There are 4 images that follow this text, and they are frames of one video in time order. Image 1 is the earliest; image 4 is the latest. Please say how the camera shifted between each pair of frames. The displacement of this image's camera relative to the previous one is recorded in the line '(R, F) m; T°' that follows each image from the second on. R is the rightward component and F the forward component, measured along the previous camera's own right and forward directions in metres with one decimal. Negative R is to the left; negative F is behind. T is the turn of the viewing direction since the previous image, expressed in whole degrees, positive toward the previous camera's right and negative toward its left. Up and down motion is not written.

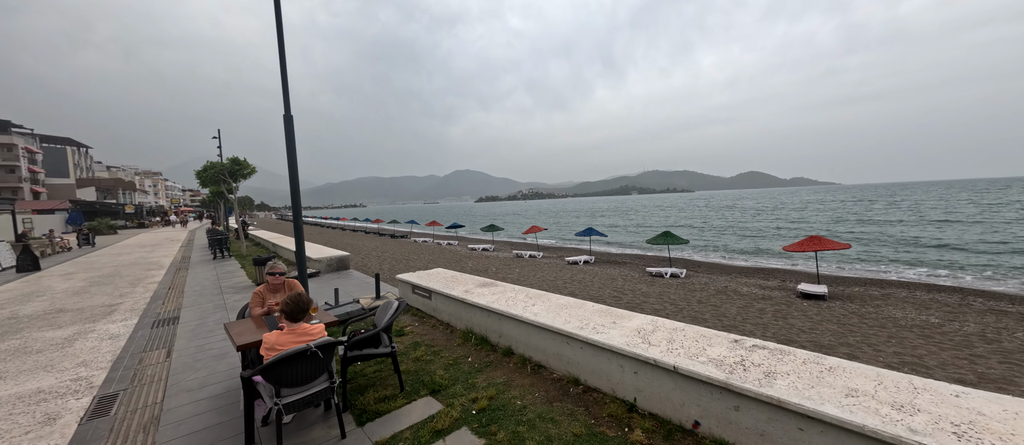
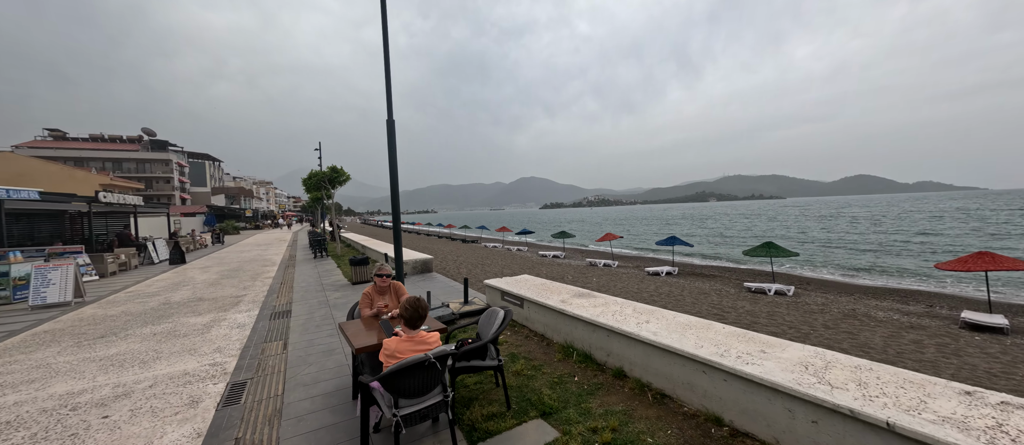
(-0.7, +0.4) m; -10°
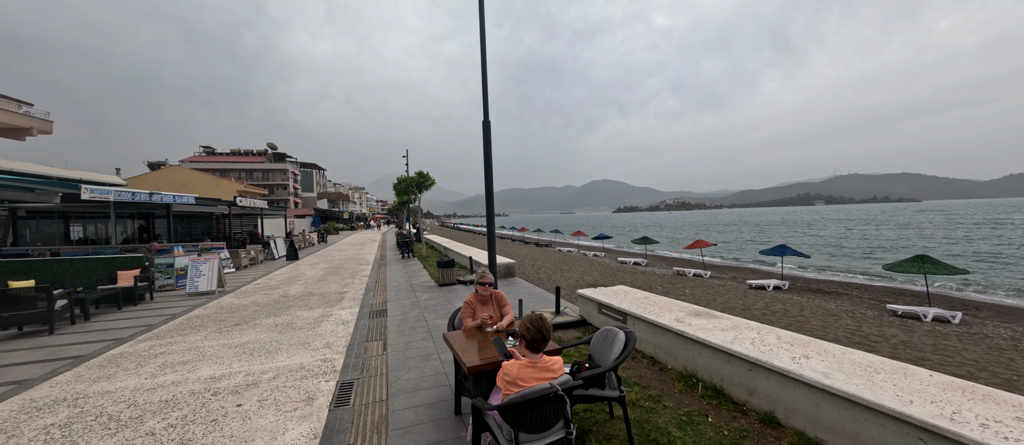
(-0.6, +0.4) m; -11°
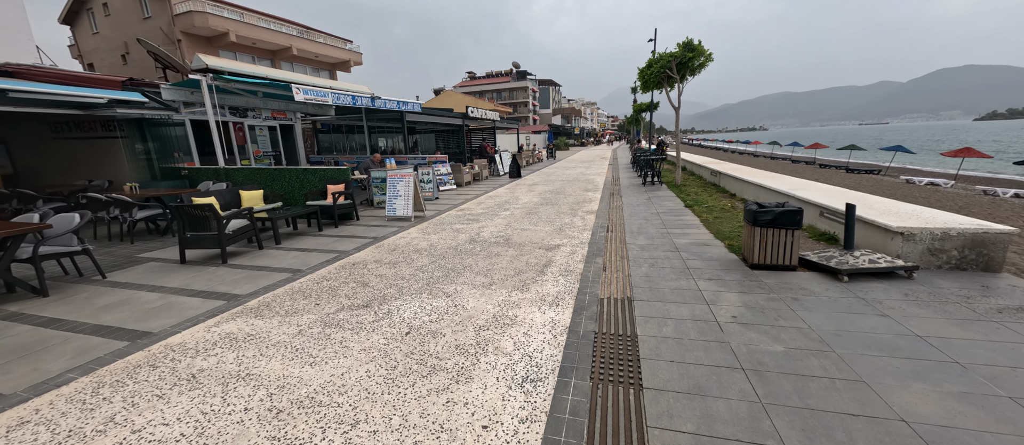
(-2.3, +5.3) m; -36°
